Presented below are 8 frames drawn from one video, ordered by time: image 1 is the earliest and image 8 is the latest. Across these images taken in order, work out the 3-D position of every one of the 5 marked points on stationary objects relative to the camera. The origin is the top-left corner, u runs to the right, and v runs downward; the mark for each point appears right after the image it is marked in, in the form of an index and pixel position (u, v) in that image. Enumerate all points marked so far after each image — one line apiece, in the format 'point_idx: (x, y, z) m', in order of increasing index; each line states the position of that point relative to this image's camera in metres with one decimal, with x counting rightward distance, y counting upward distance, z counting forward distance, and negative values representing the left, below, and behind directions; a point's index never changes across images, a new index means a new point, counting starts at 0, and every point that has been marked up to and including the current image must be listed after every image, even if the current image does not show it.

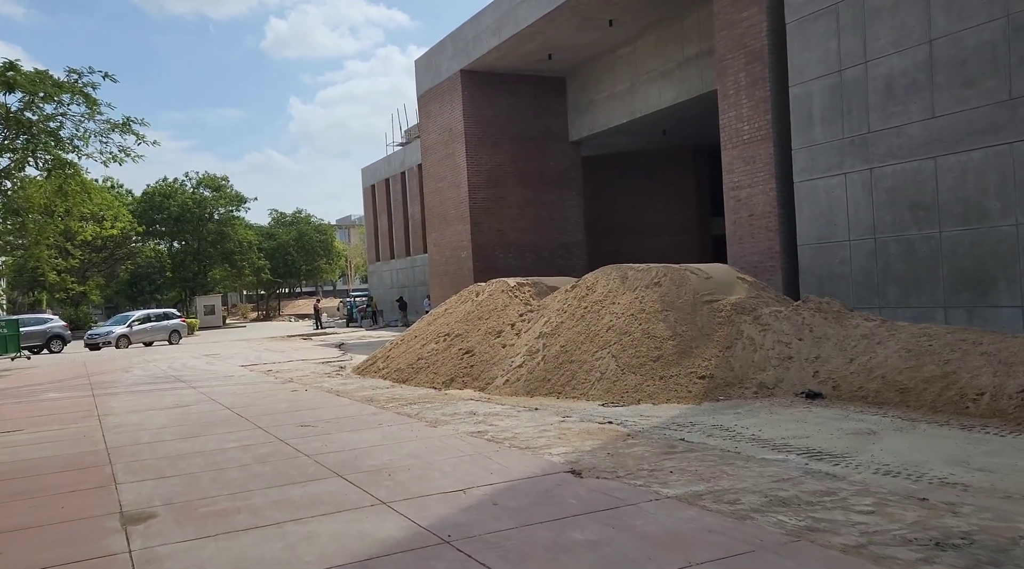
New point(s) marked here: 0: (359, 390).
0: (-2.5, -1.7, +12.9) m
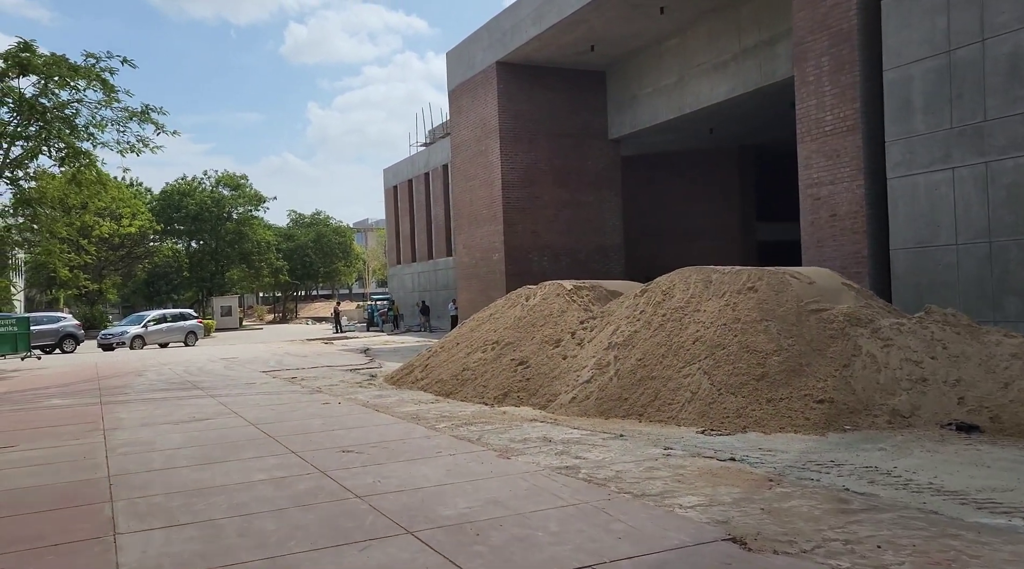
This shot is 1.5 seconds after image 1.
0: (-1.6, -1.7, +11.4) m
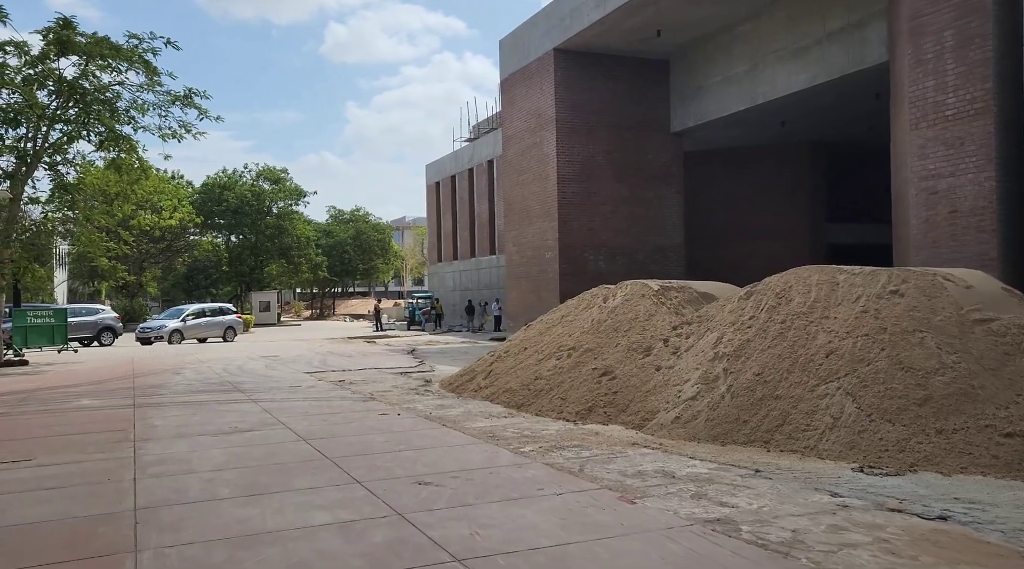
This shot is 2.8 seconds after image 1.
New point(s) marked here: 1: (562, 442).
0: (-0.5, -1.7, +9.9) m
1: (+0.5, -1.6, +8.1) m
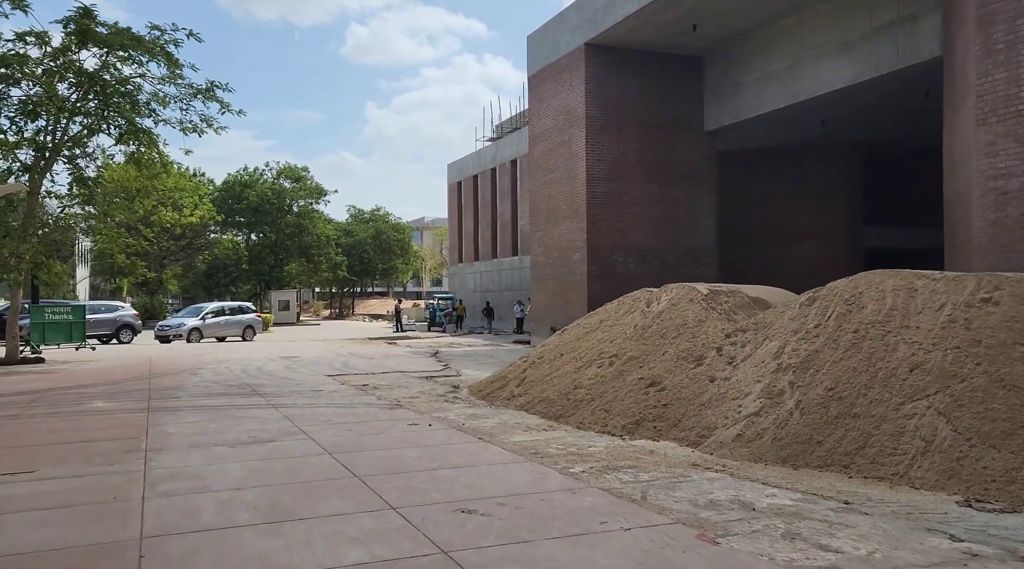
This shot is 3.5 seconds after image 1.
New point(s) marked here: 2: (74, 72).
0: (-0.1, -1.7, +9.1) m
1: (+0.9, -1.6, +7.3) m
2: (-10.7, +5.2, +19.7) m
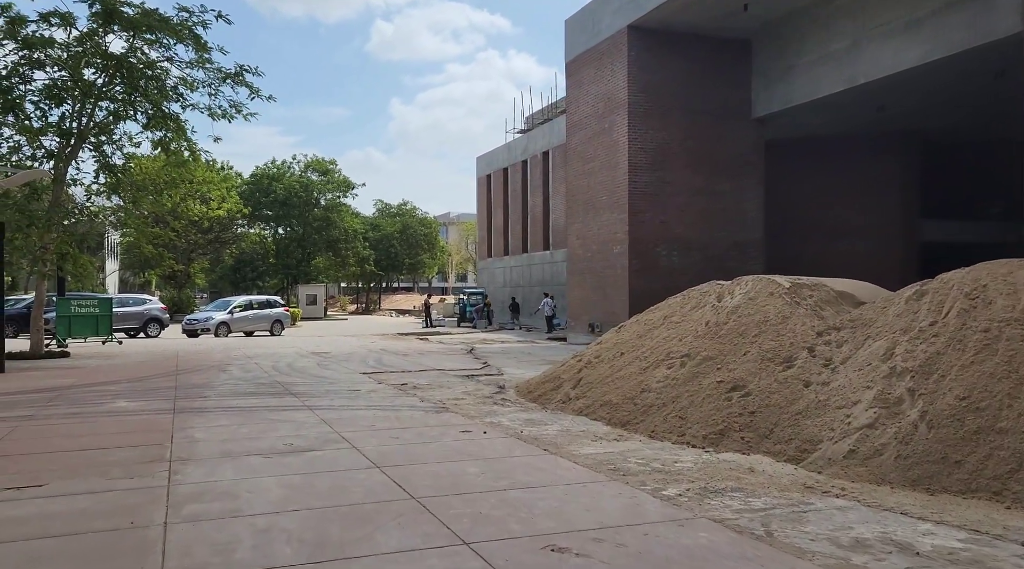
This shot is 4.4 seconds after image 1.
0: (+0.6, -1.6, +8.1) m
1: (+1.5, -1.5, +6.2) m
2: (-9.7, +5.4, +18.9) m
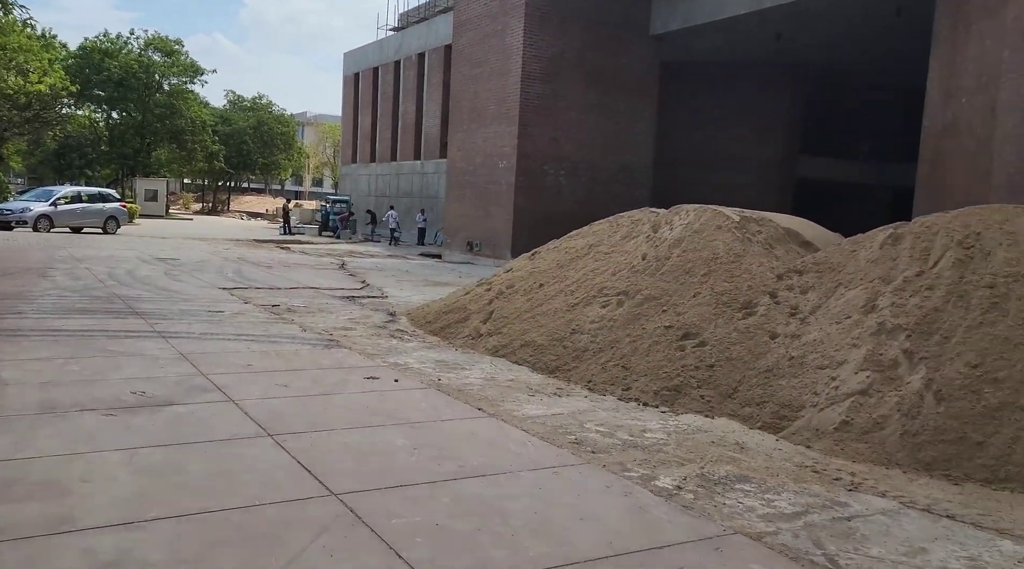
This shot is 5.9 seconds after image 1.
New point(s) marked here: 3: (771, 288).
0: (-0.1, -0.9, +6.7) m
1: (+1.2, -1.1, +5.0) m
2: (-11.6, +7.7, +14.7) m
3: (+2.5, 0.0, +7.7) m
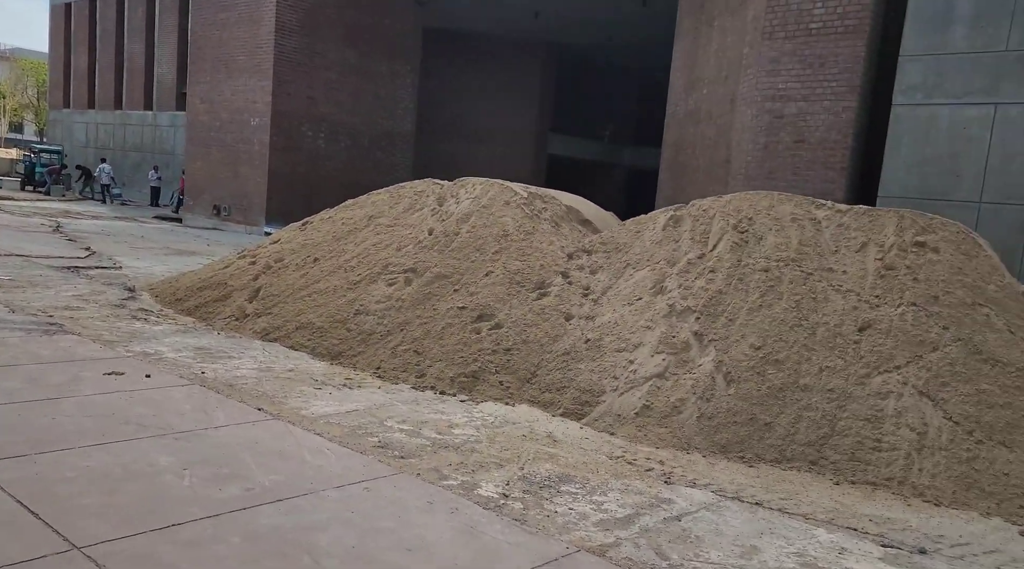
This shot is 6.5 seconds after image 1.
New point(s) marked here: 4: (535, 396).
0: (-1.6, -0.8, +5.9) m
1: (+0.1, -1.0, +4.6) m
2: (-15.0, +8.2, +9.6) m
3: (+0.5, +0.2, +7.6) m
4: (+0.2, -0.9, +6.3) m
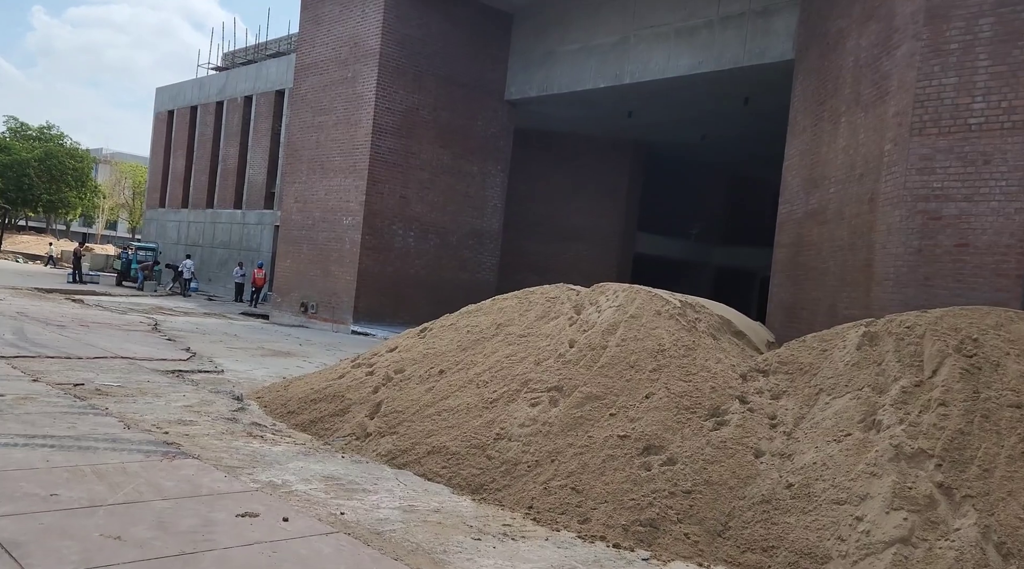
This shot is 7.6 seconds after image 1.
0: (-0.4, -1.5, +4.8) m
1: (+1.2, -1.7, +3.5) m
2: (-13.2, +7.1, +10.7) m
3: (+1.8, -0.9, +6.5) m
4: (+1.4, -1.7, +5.1) m
